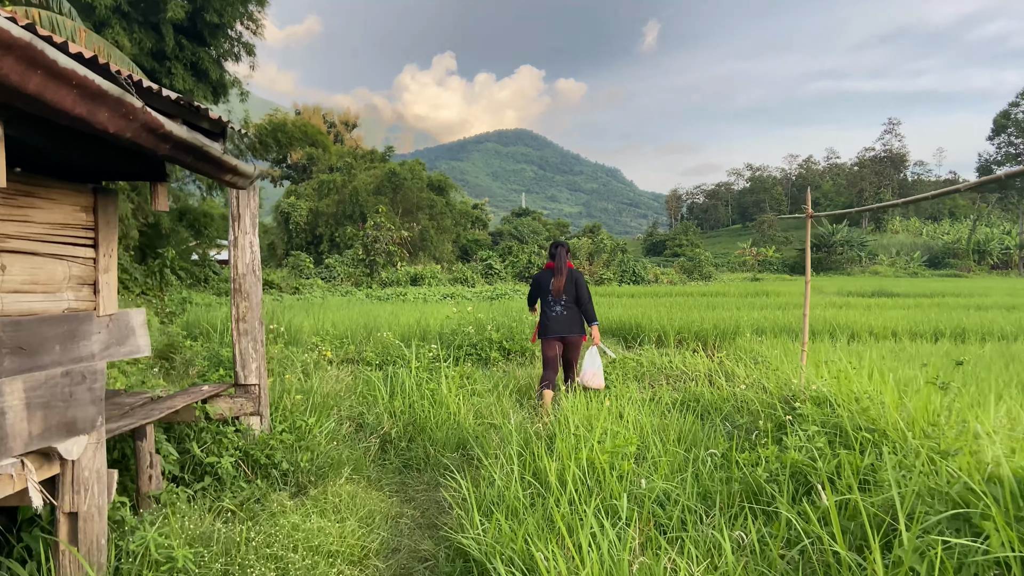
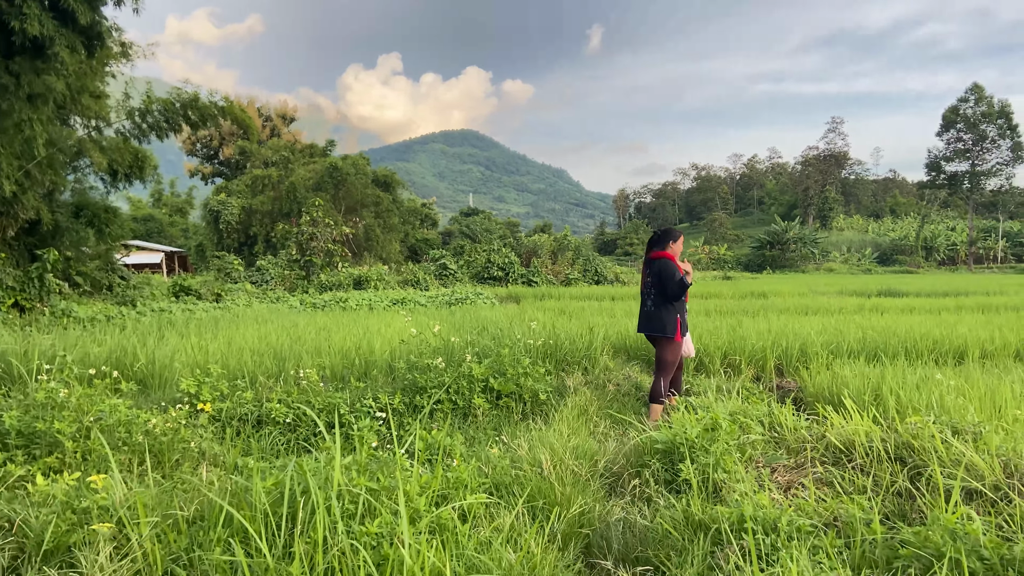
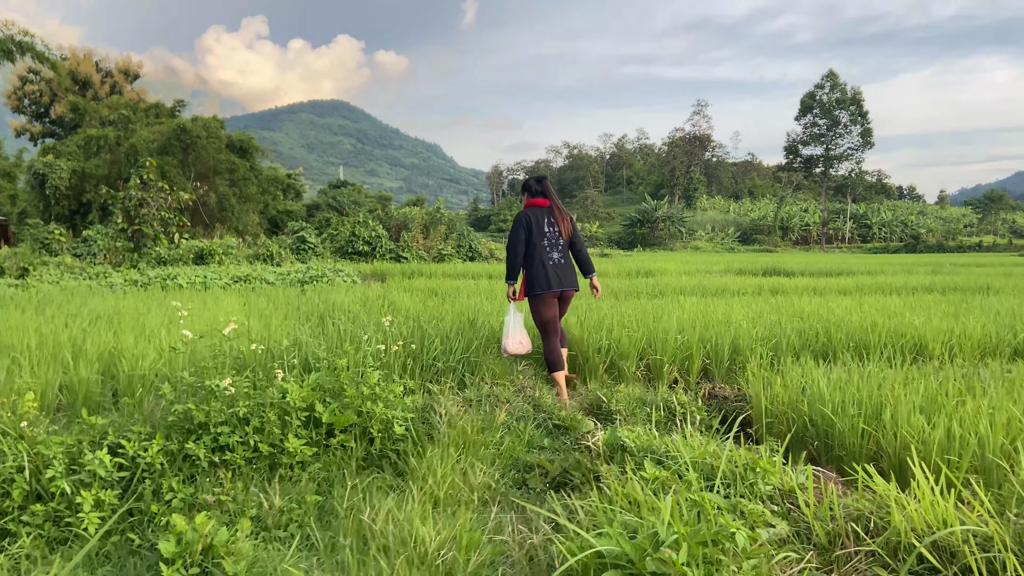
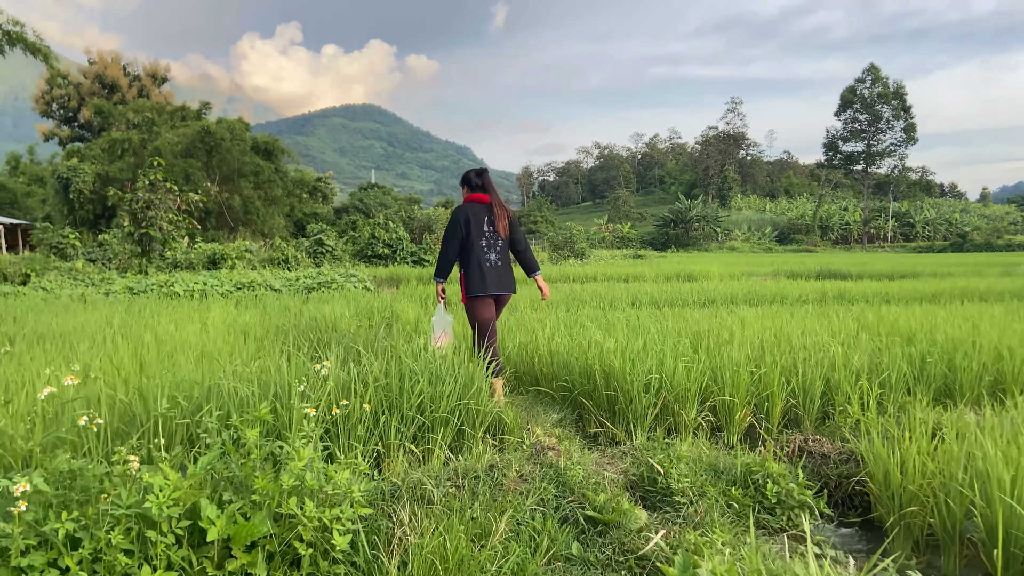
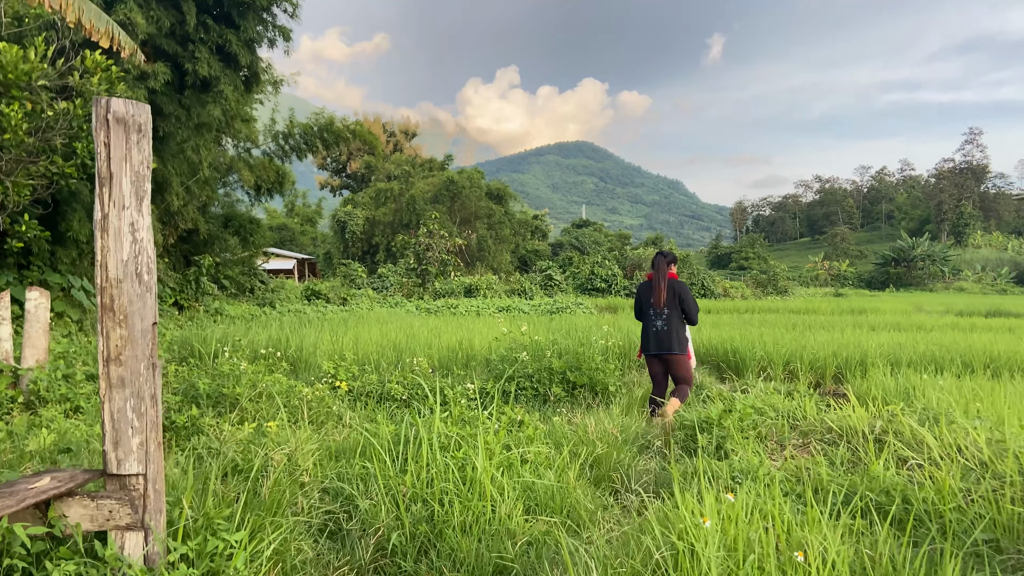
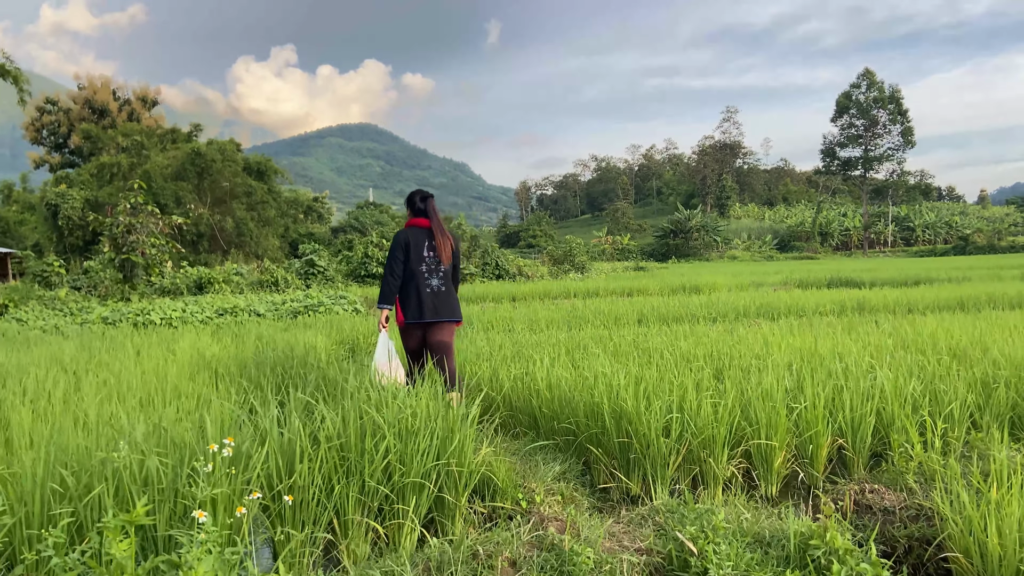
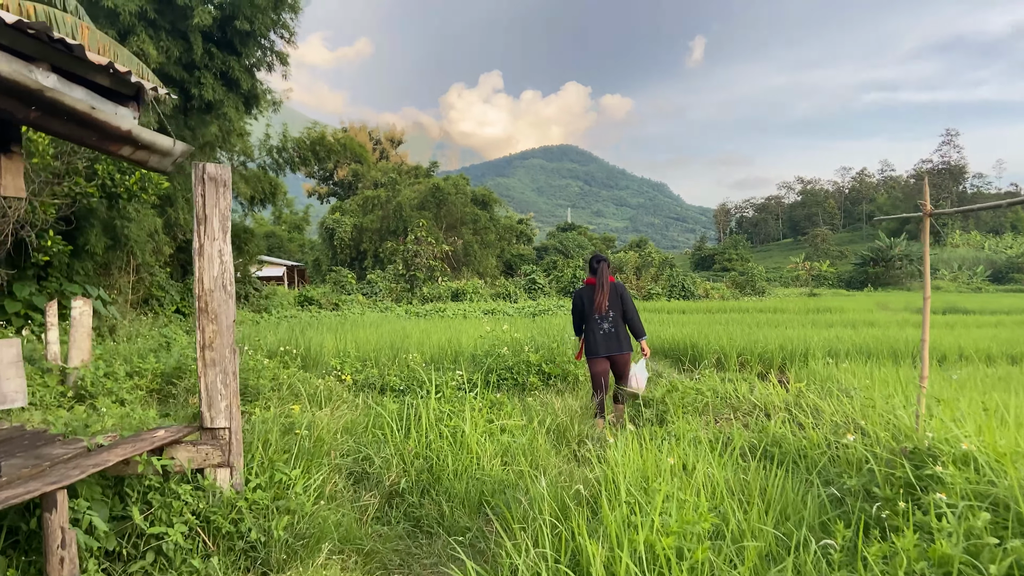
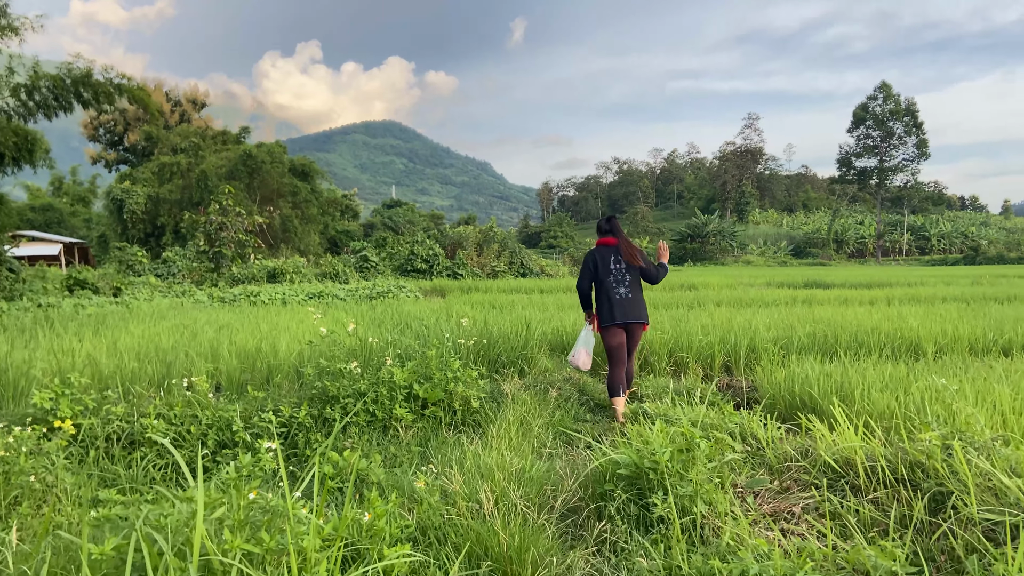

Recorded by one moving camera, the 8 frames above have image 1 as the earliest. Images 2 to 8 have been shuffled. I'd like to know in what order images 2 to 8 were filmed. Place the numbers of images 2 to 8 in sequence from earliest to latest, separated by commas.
7, 5, 2, 8, 3, 4, 6
